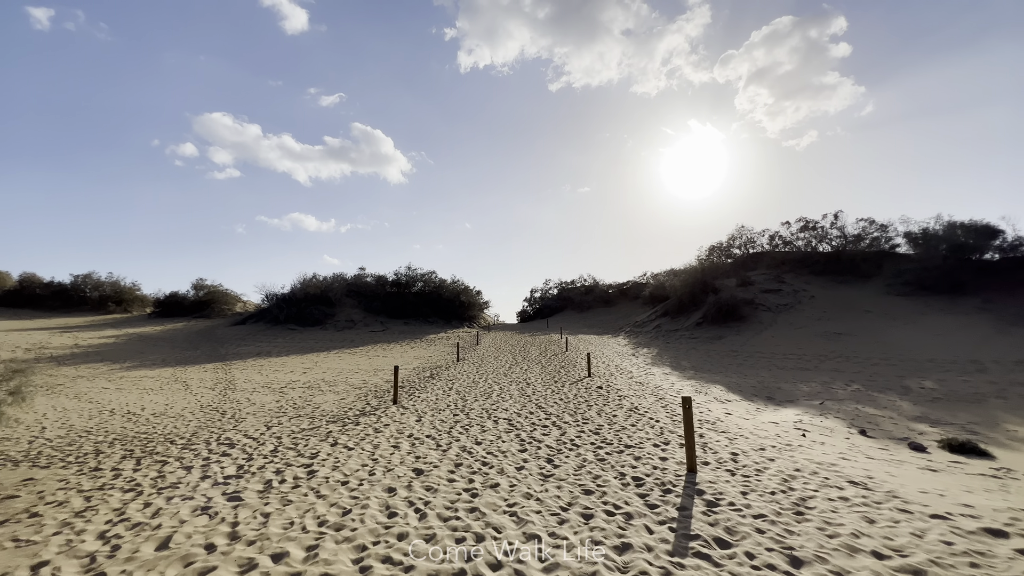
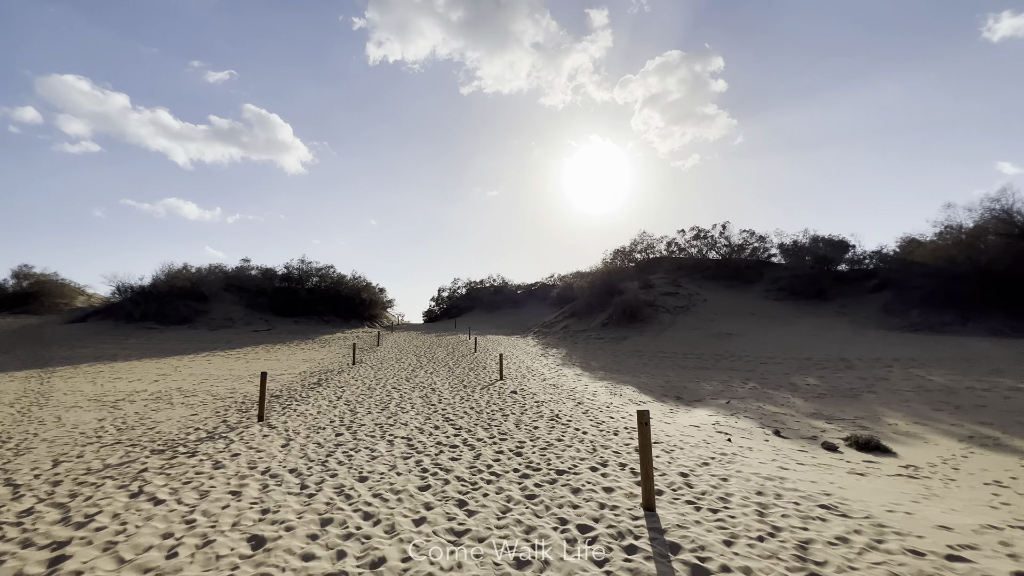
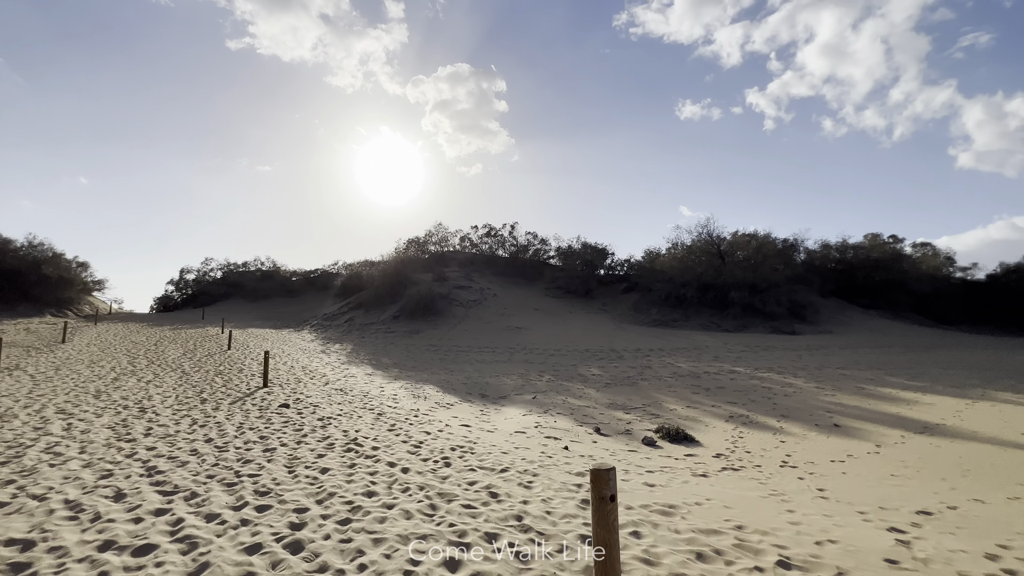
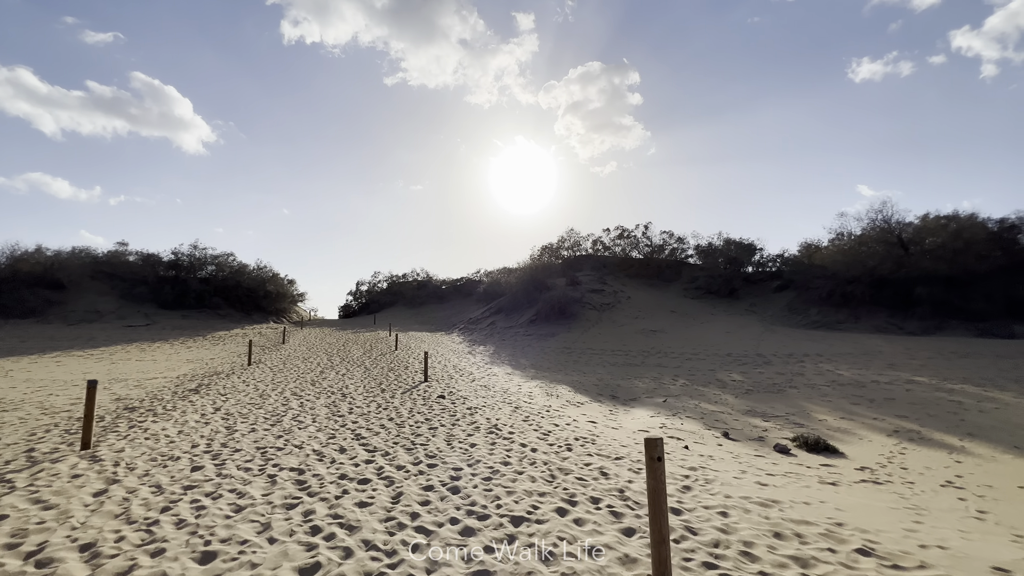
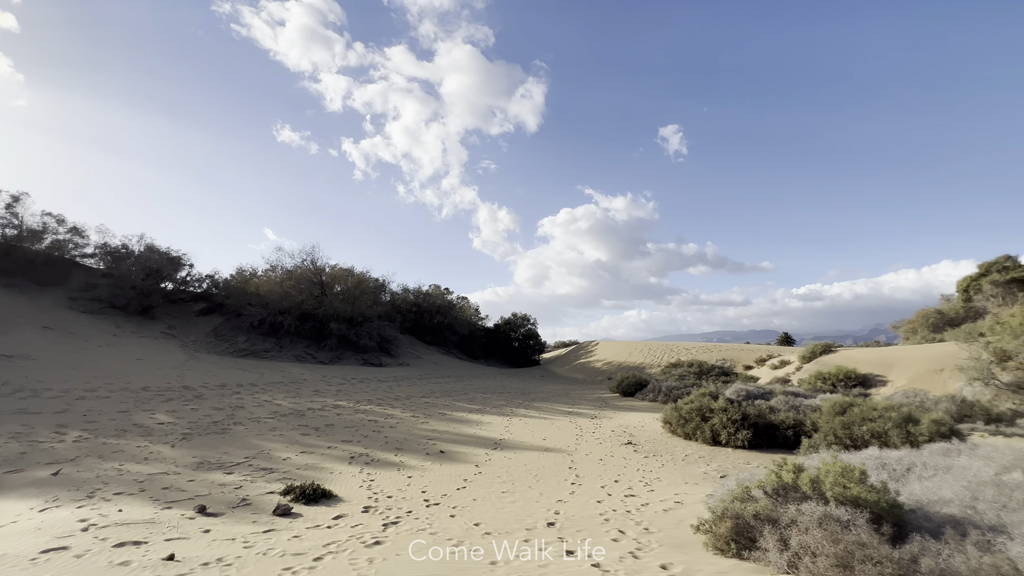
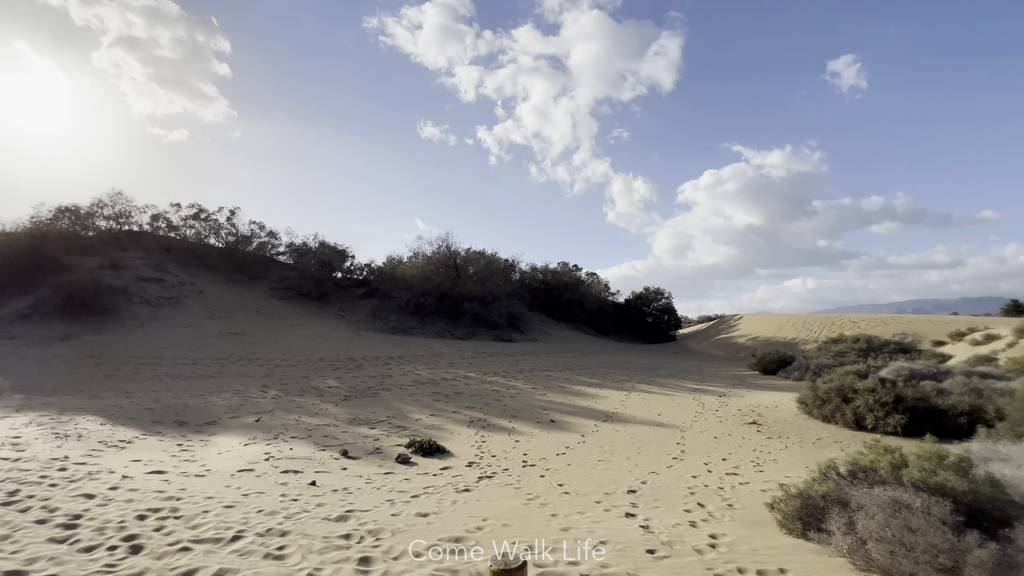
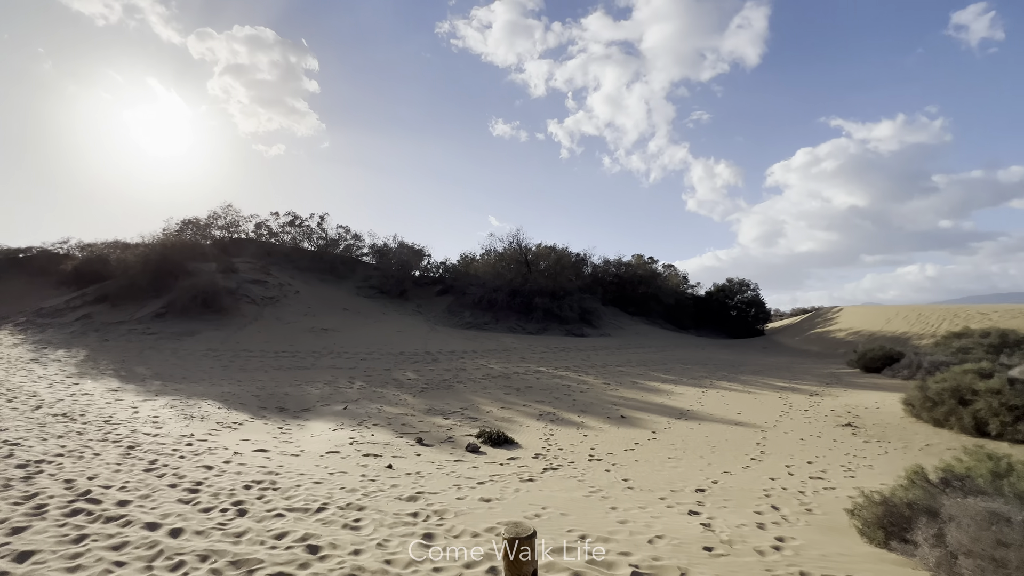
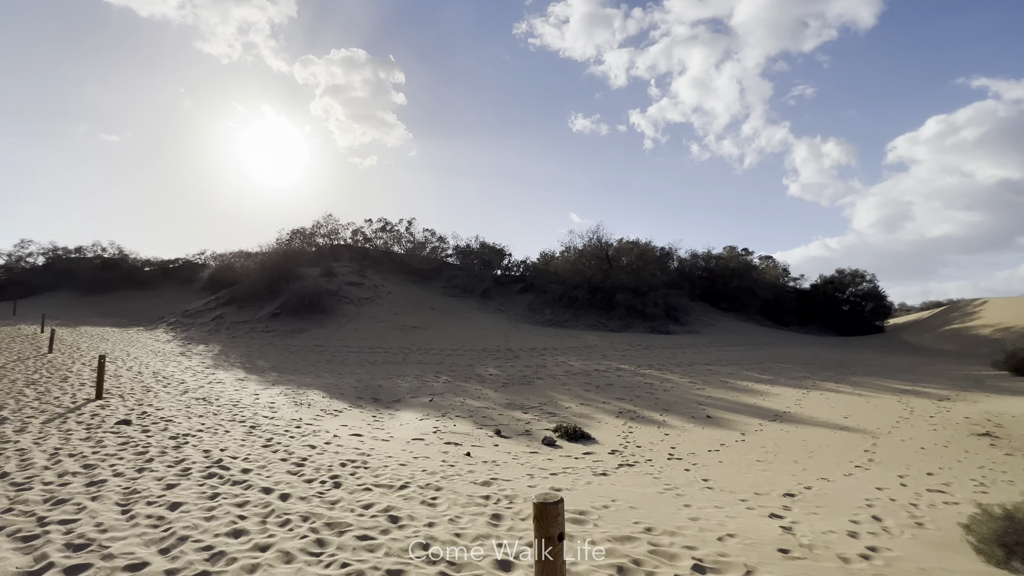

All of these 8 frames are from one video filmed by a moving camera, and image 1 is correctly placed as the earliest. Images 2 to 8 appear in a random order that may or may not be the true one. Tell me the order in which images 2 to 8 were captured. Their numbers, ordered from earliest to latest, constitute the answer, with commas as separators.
2, 4, 3, 8, 7, 6, 5
